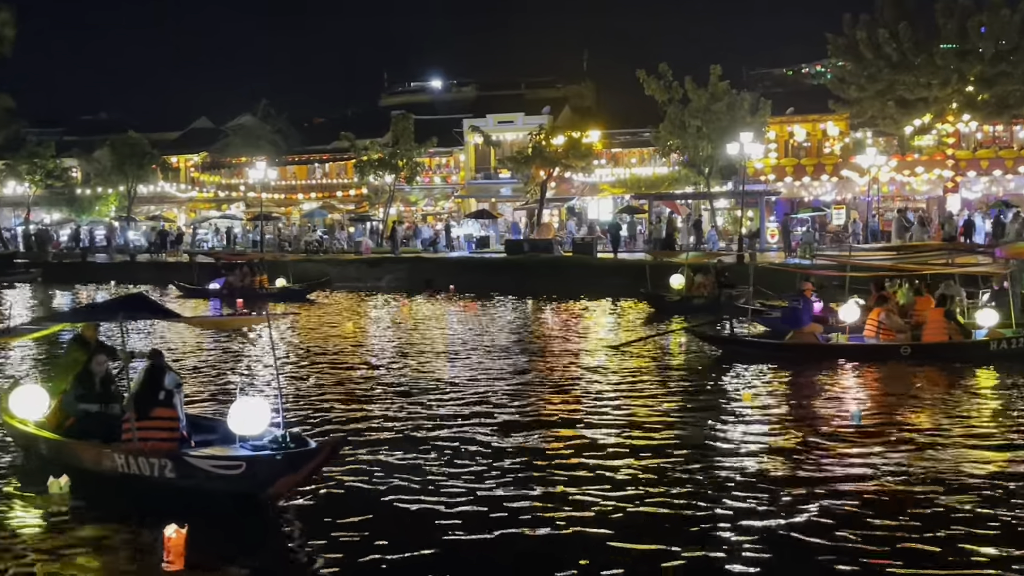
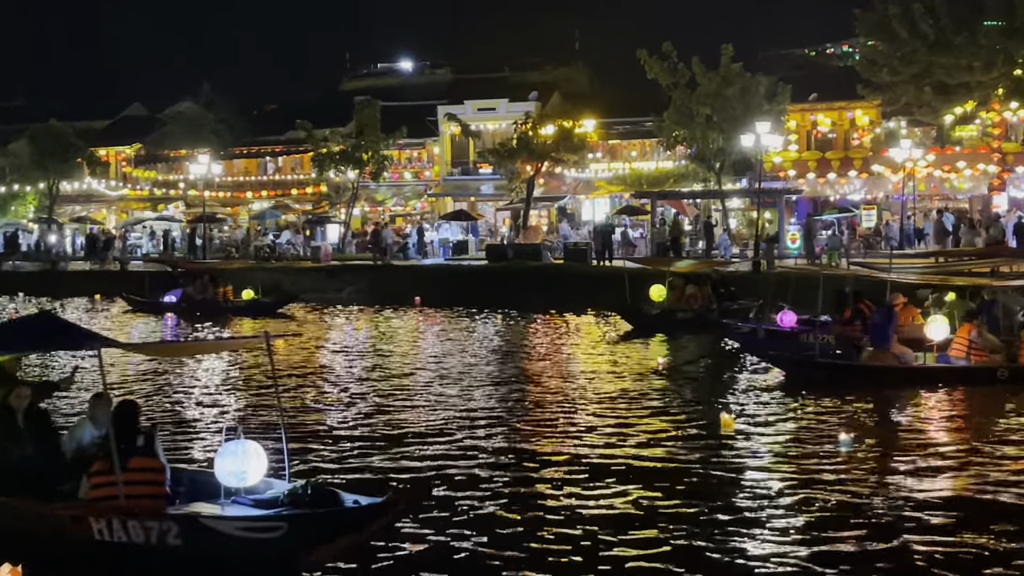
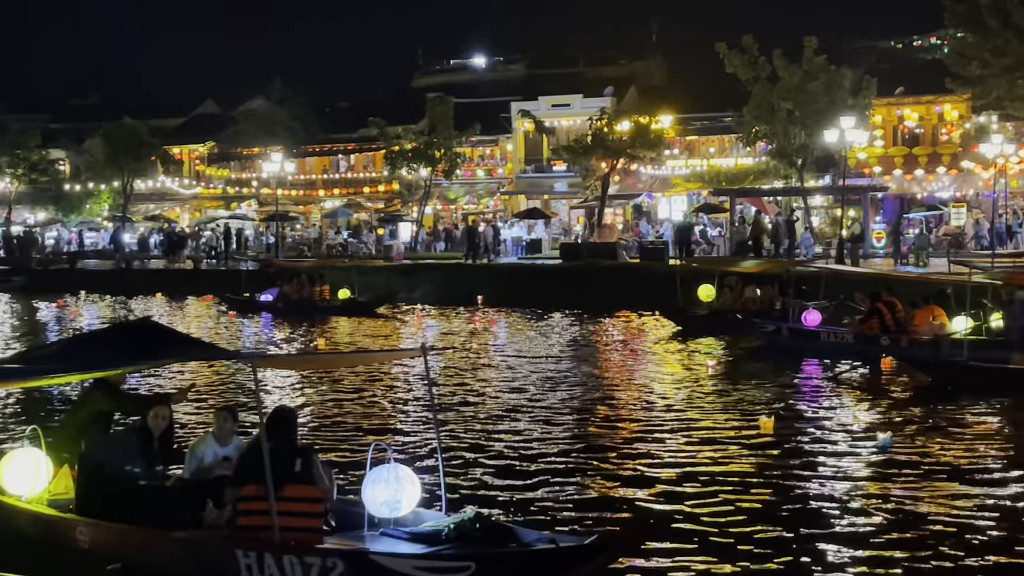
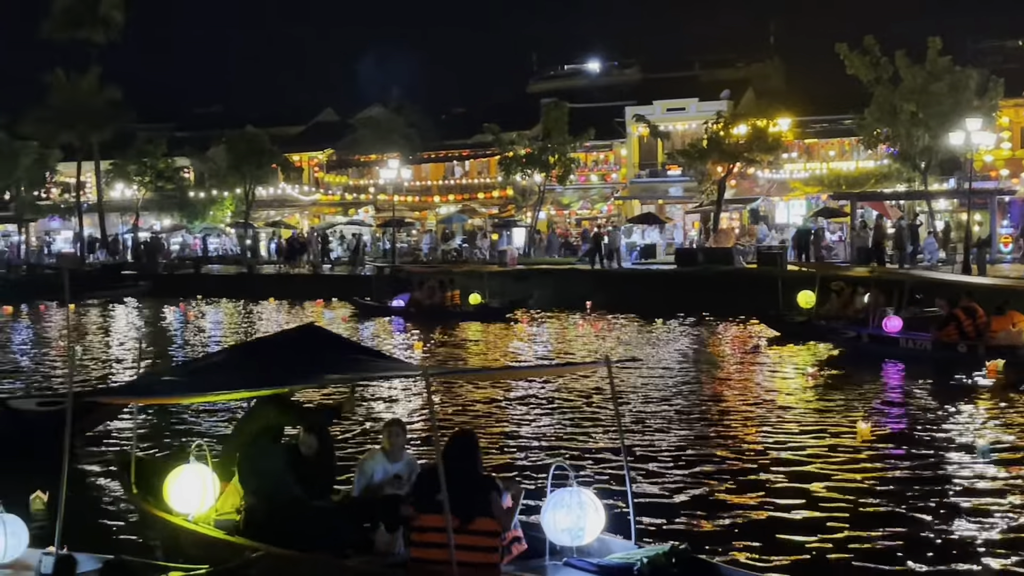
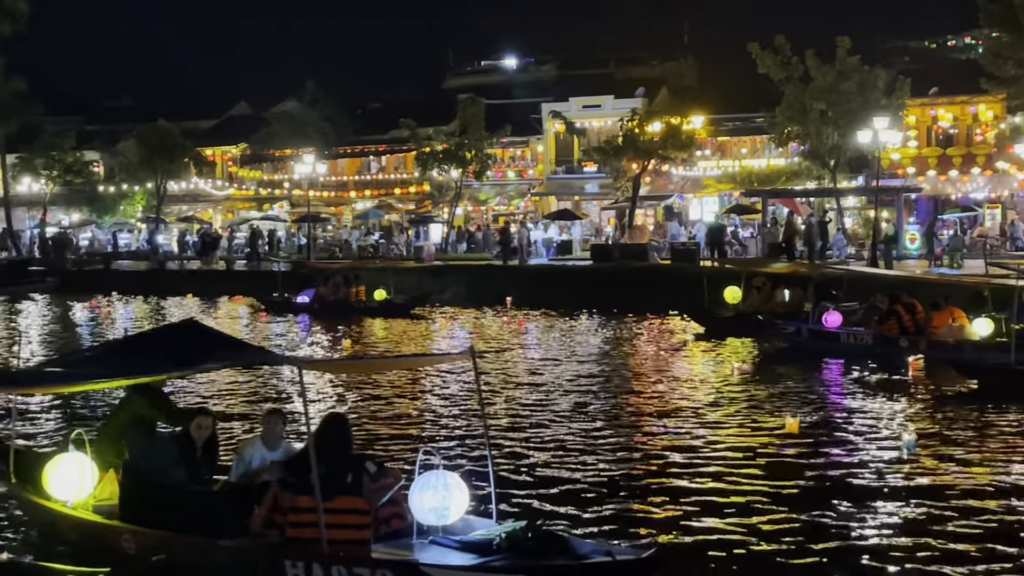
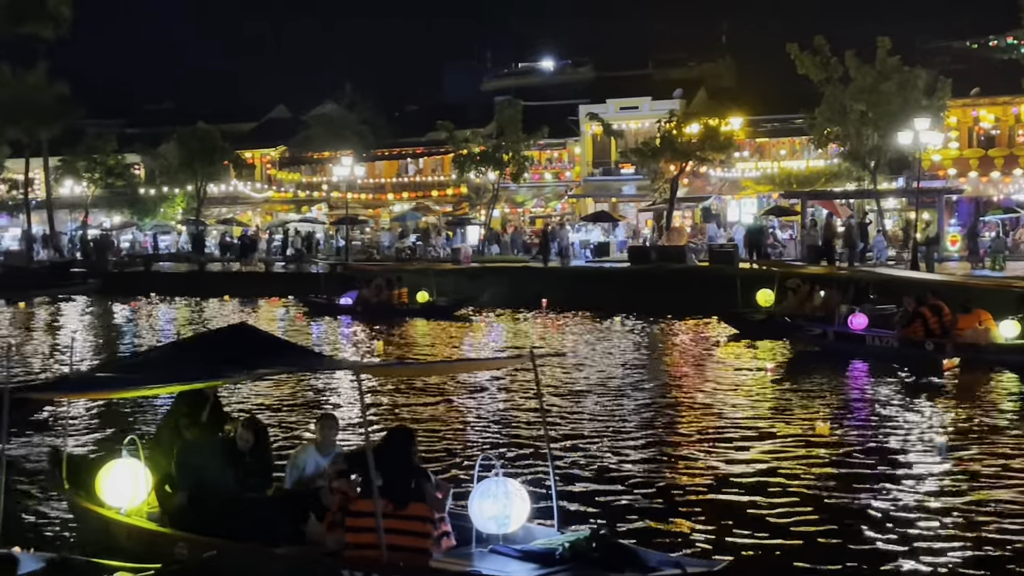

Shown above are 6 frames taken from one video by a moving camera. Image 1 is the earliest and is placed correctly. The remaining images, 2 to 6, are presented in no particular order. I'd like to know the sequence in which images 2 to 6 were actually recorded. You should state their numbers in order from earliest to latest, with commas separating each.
2, 3, 5, 6, 4
